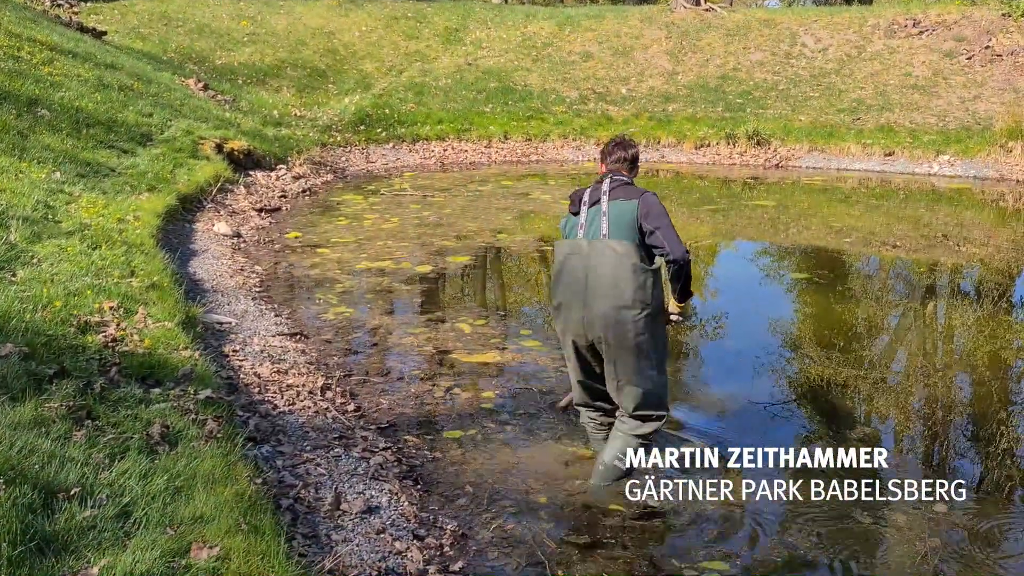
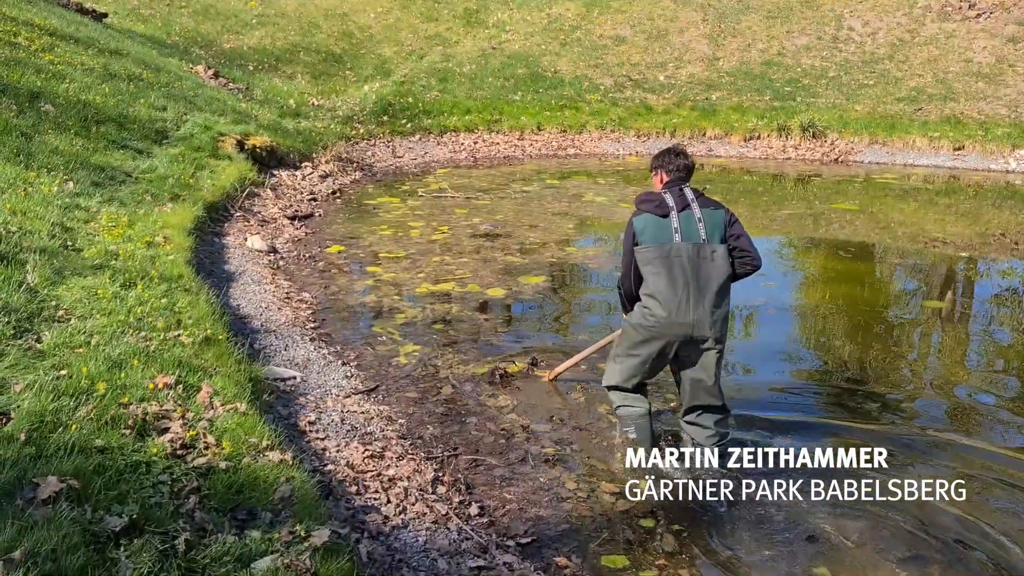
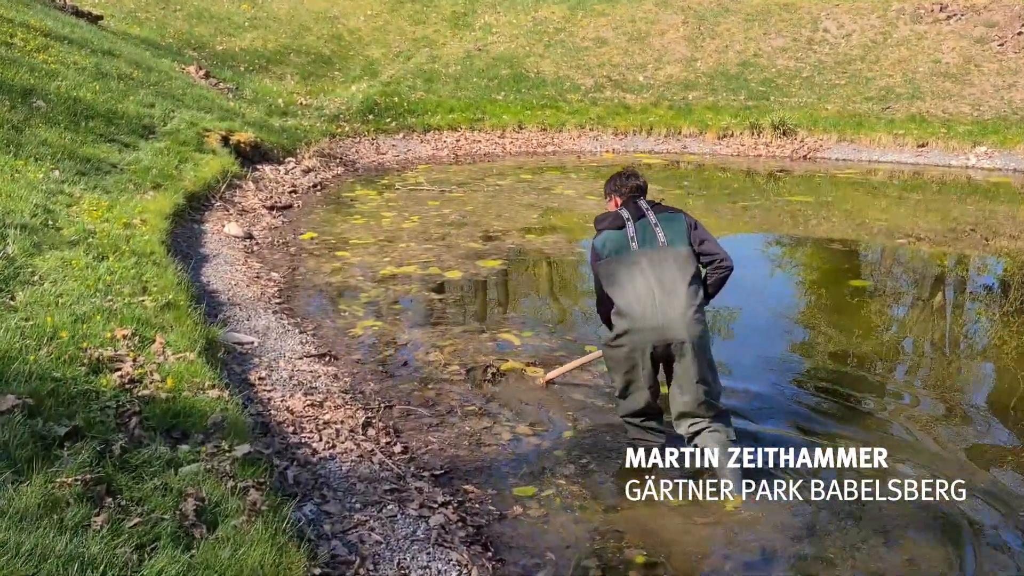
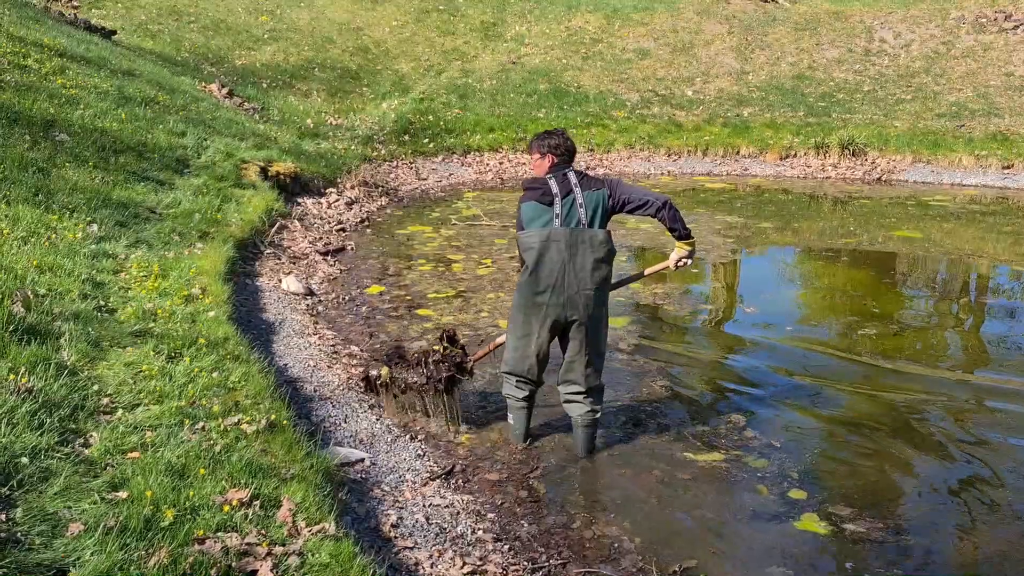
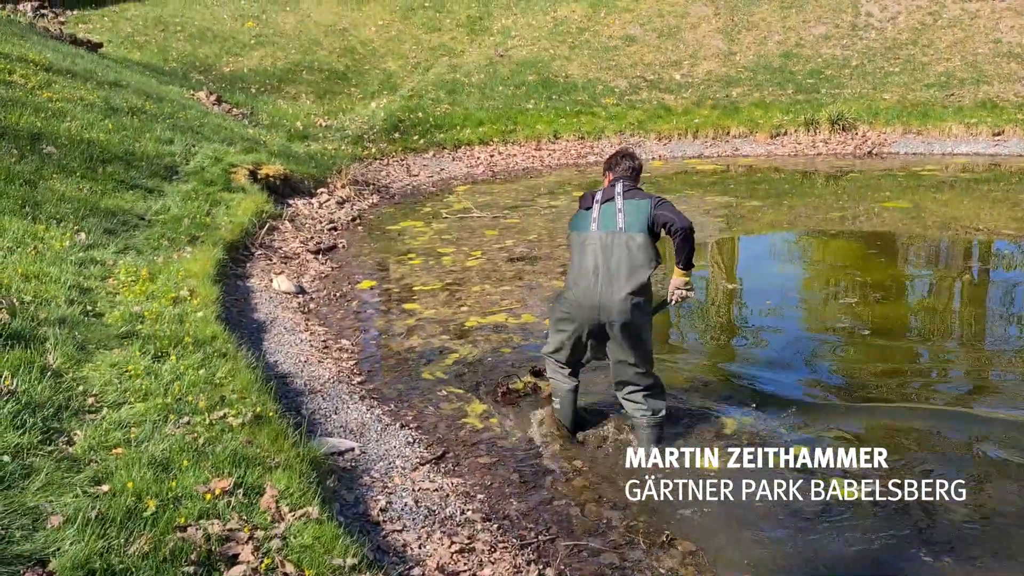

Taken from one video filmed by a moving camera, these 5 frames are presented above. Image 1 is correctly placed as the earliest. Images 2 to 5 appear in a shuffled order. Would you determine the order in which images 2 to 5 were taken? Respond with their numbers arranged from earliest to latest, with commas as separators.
3, 2, 5, 4
